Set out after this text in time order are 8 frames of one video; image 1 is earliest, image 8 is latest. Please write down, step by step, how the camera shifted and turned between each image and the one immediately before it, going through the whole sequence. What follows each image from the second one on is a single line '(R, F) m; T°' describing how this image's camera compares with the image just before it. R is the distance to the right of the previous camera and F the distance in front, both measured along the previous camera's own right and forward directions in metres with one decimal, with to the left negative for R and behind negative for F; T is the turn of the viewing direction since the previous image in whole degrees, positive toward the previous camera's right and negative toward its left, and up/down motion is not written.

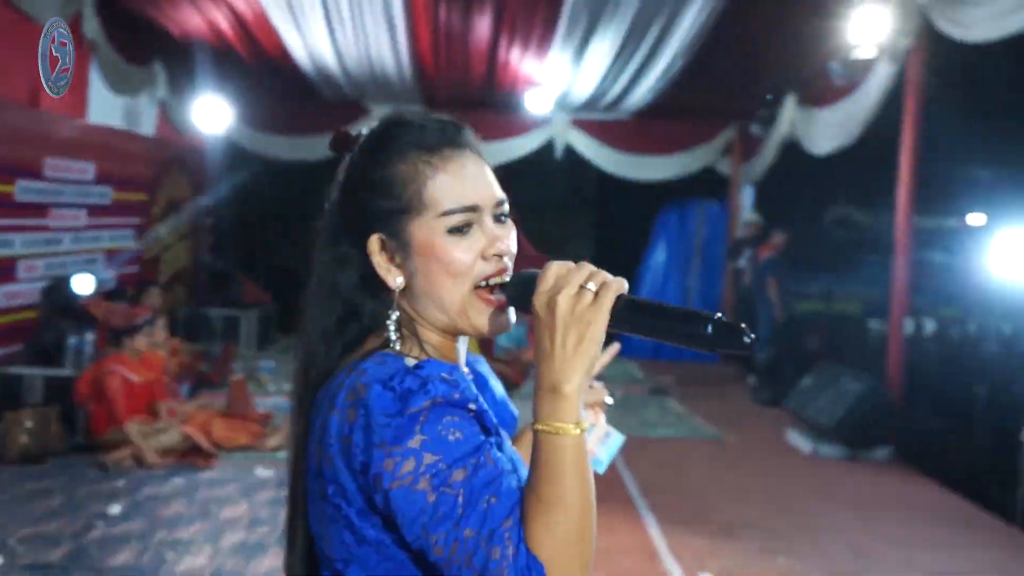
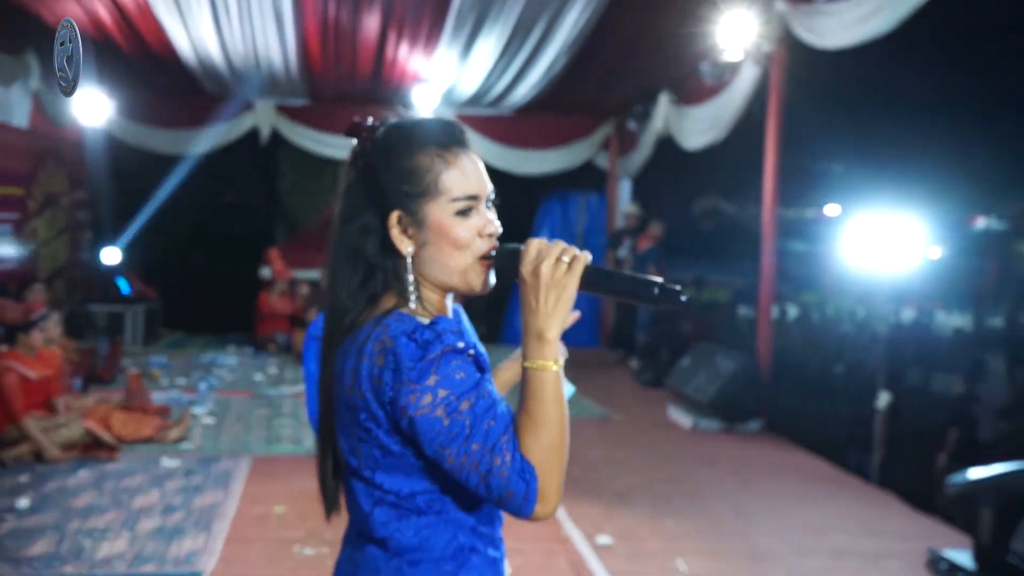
(-0.1, -0.2) m; +7°
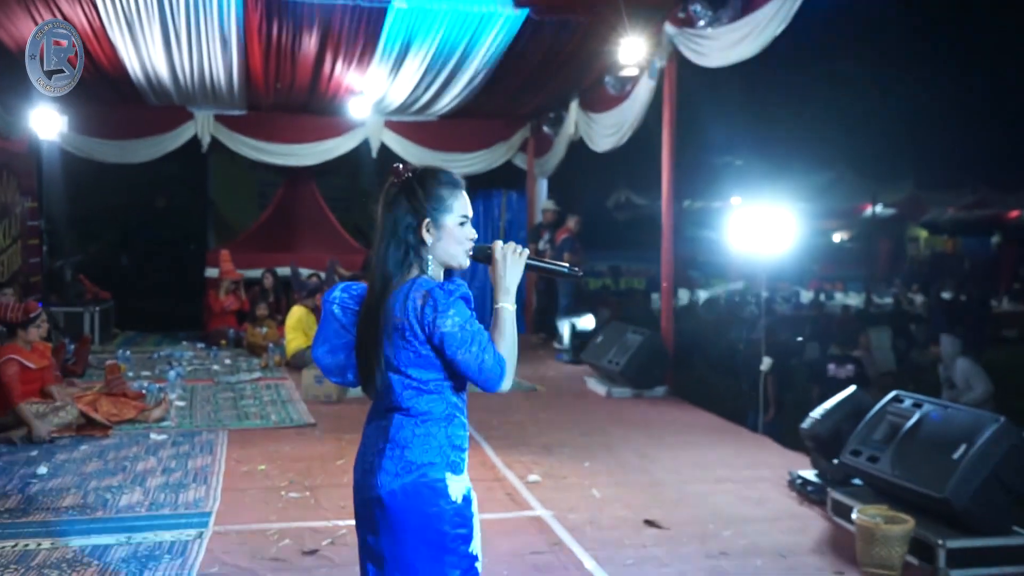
(-0.1, -0.7) m; +5°
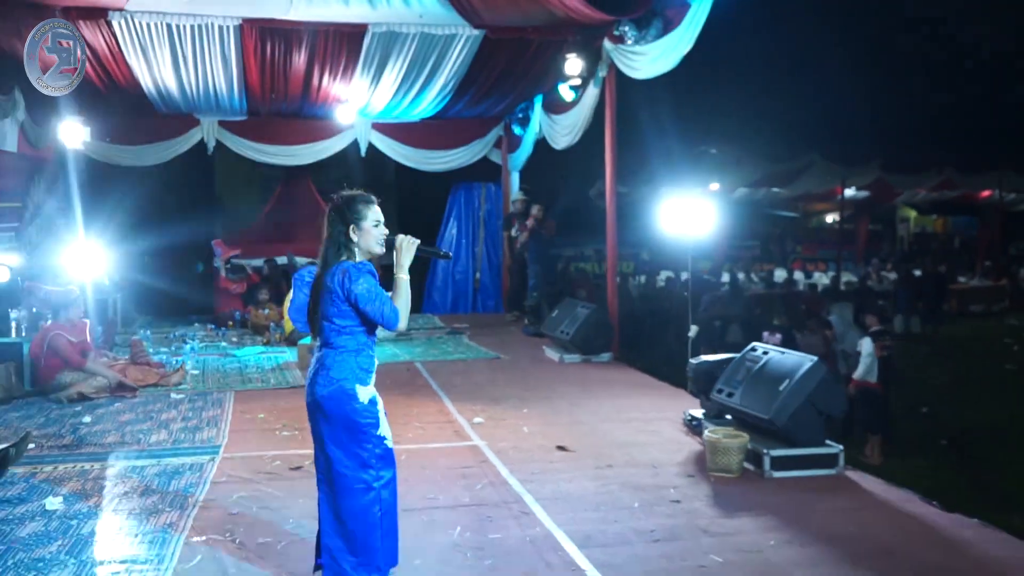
(+0.3, -1.0) m; -1°
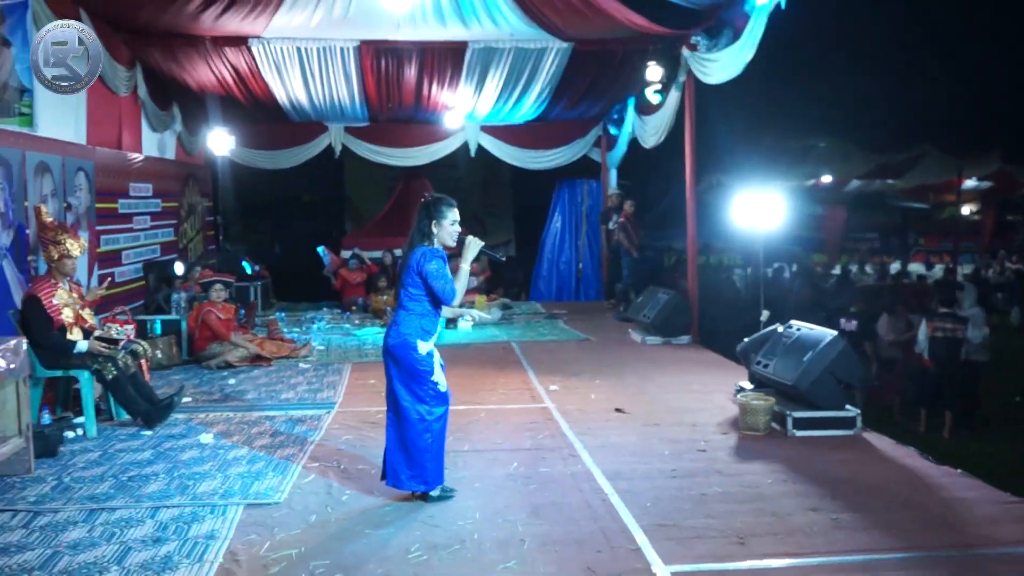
(+0.4, -0.7) m; -8°
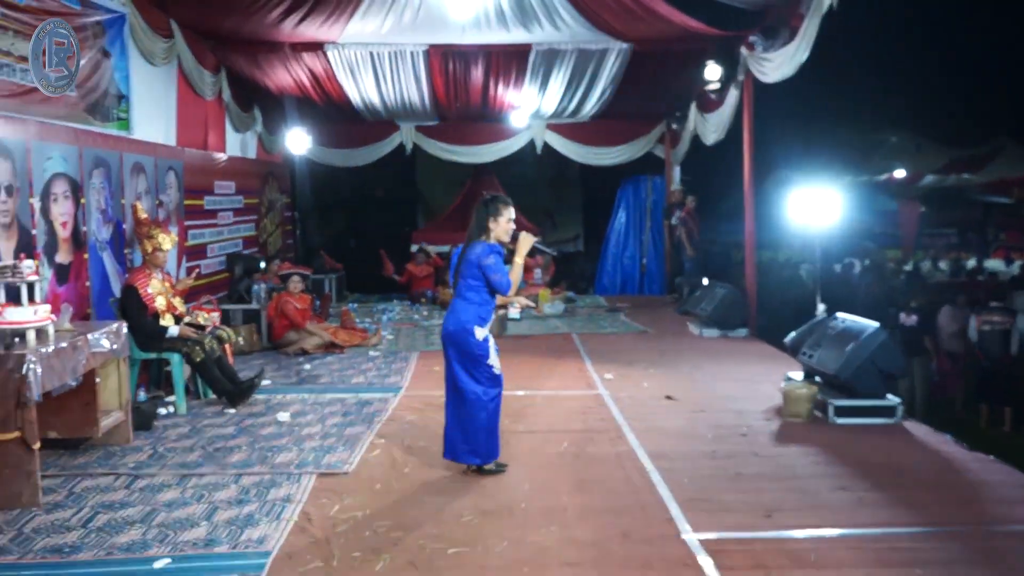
(+0.1, -0.3) m; -4°
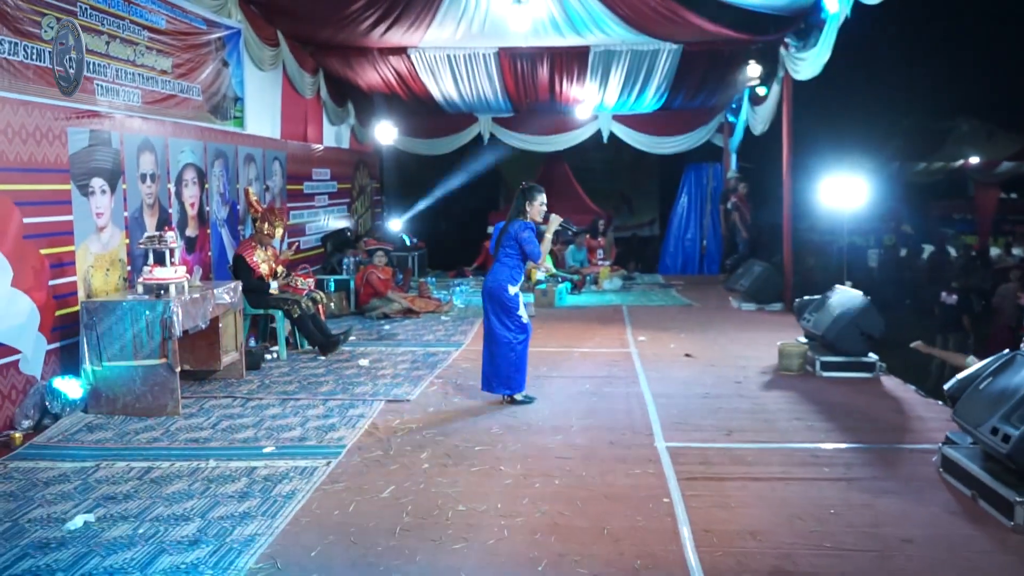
(+0.3, -1.0) m; -6°
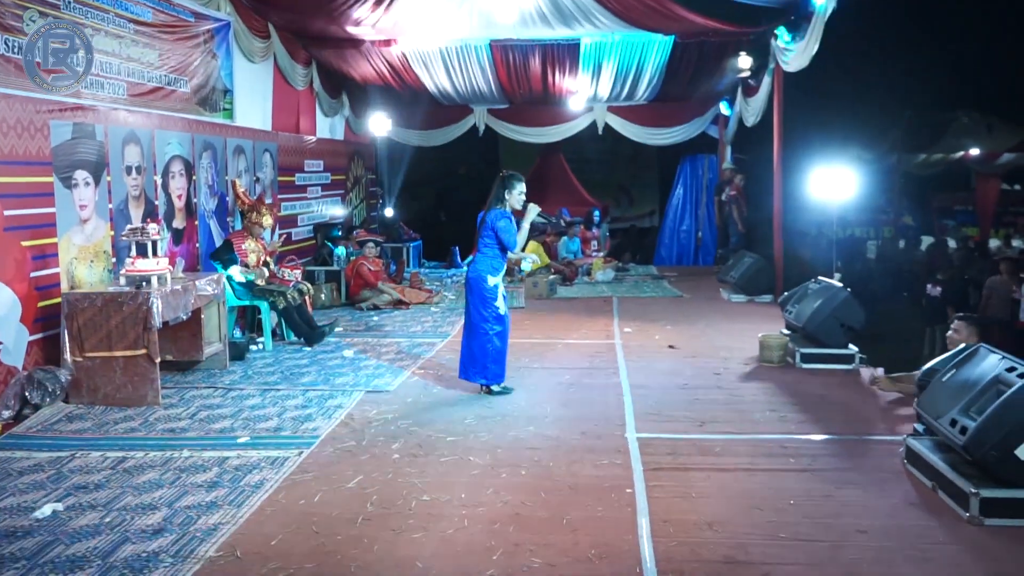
(+0.2, 0.0) m; 0°
